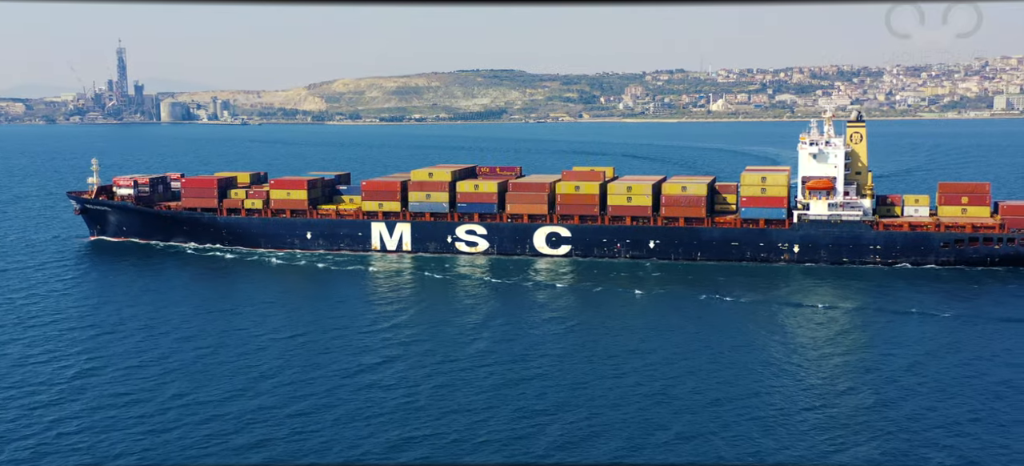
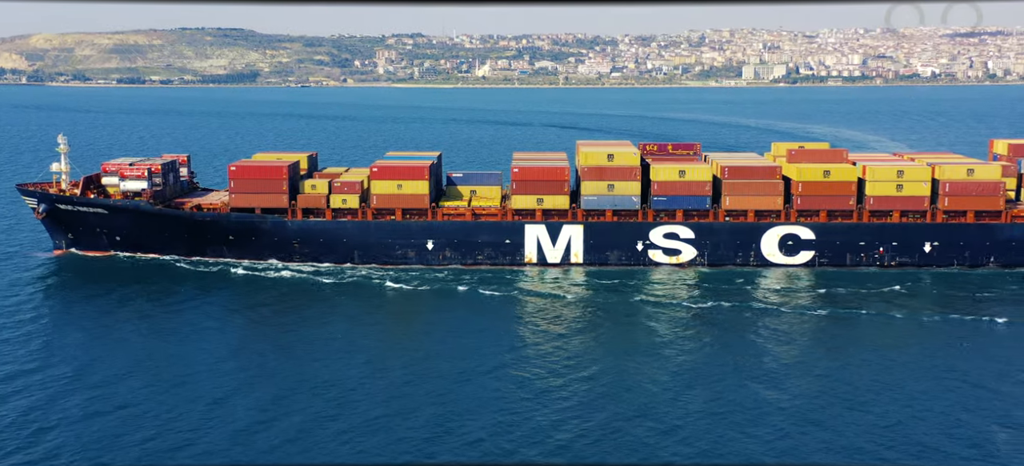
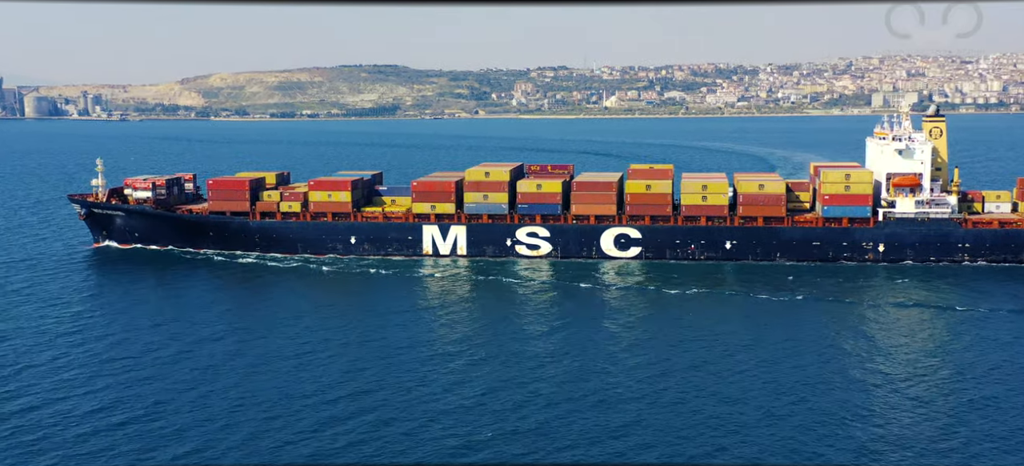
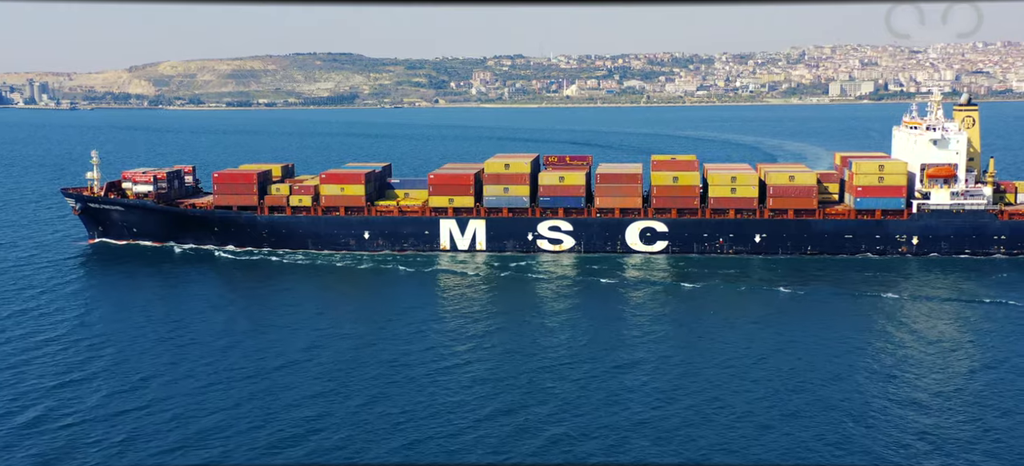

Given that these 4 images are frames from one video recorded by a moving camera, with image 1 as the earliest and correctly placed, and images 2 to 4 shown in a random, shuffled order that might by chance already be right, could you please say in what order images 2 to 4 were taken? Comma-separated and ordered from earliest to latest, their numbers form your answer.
3, 4, 2
